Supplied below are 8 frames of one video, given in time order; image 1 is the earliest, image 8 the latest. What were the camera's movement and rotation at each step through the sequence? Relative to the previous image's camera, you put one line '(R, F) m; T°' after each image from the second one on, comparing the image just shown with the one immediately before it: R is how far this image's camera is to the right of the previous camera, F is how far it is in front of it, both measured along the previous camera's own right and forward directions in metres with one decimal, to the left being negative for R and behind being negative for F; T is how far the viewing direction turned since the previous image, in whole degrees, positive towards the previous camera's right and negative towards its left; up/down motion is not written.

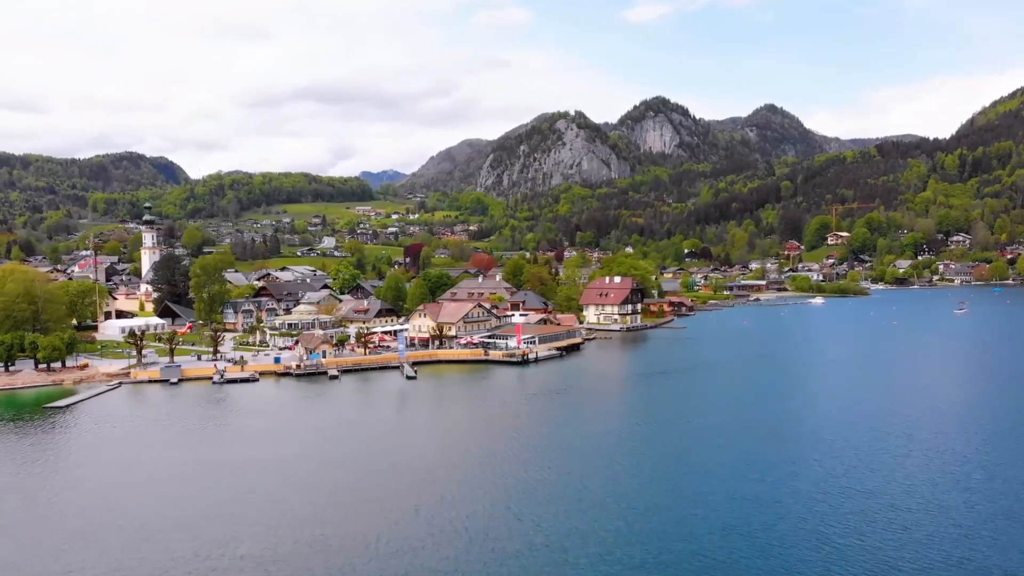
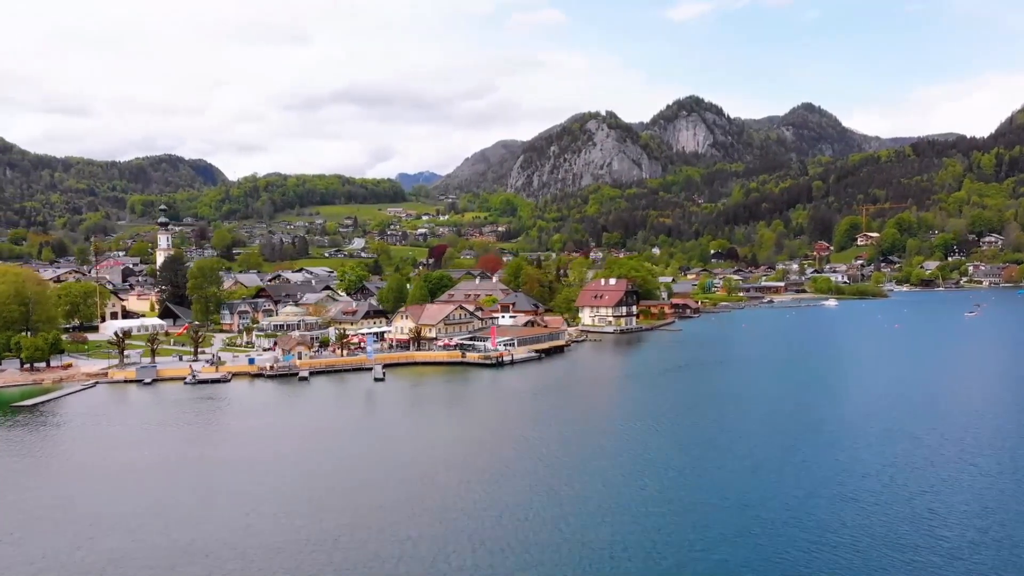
(+2.0, +0.1) m; -2°
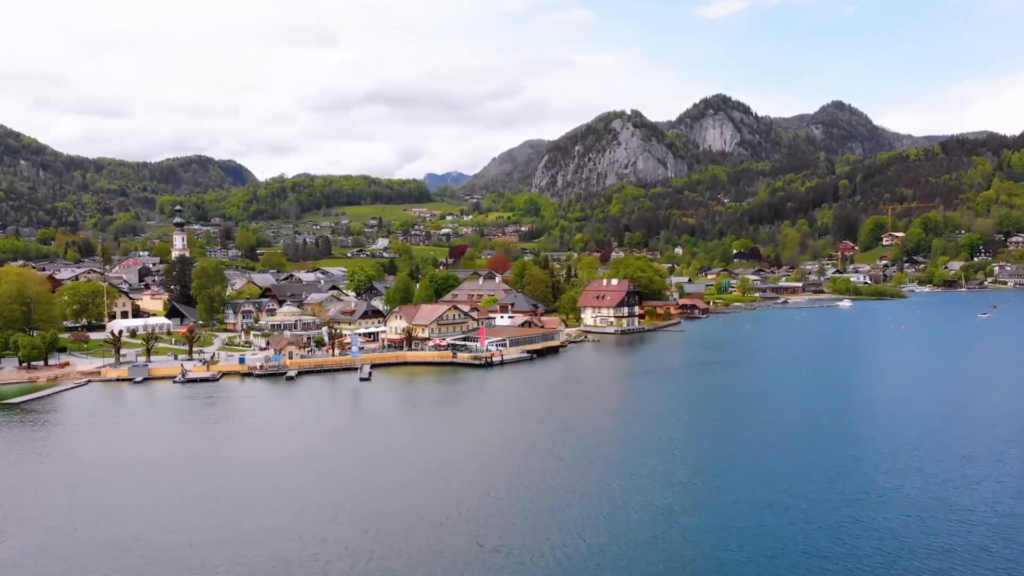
(+1.2, 0.0) m; -2°
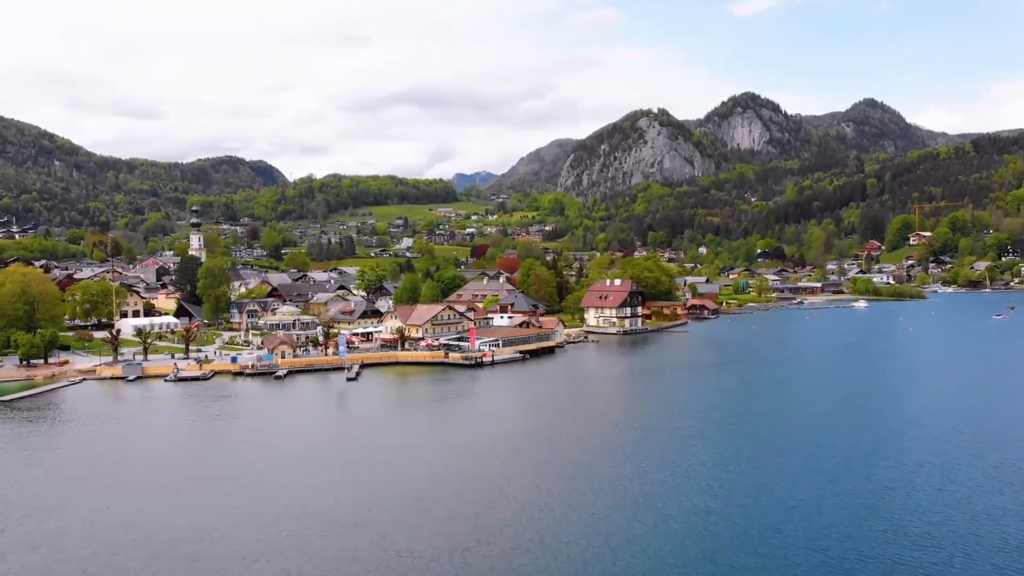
(+1.2, 0.0) m; -2°
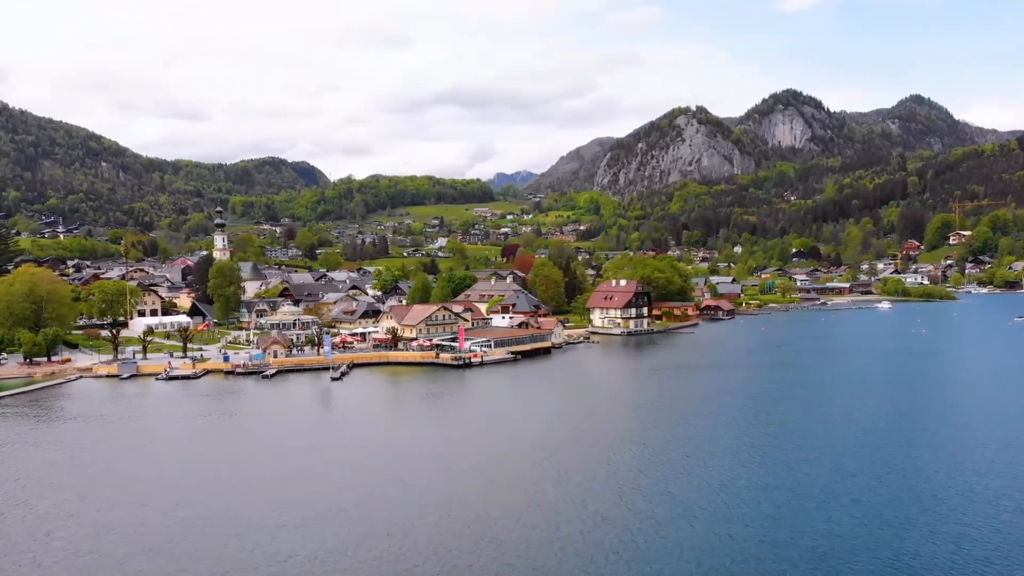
(+1.6, 0.0) m; -2°
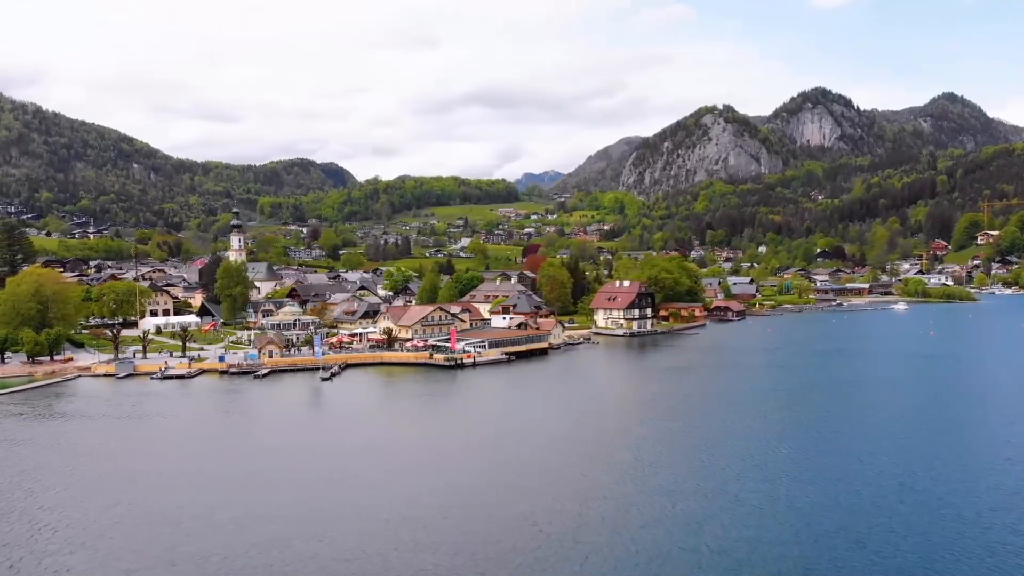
(+1.1, 0.0) m; -2°
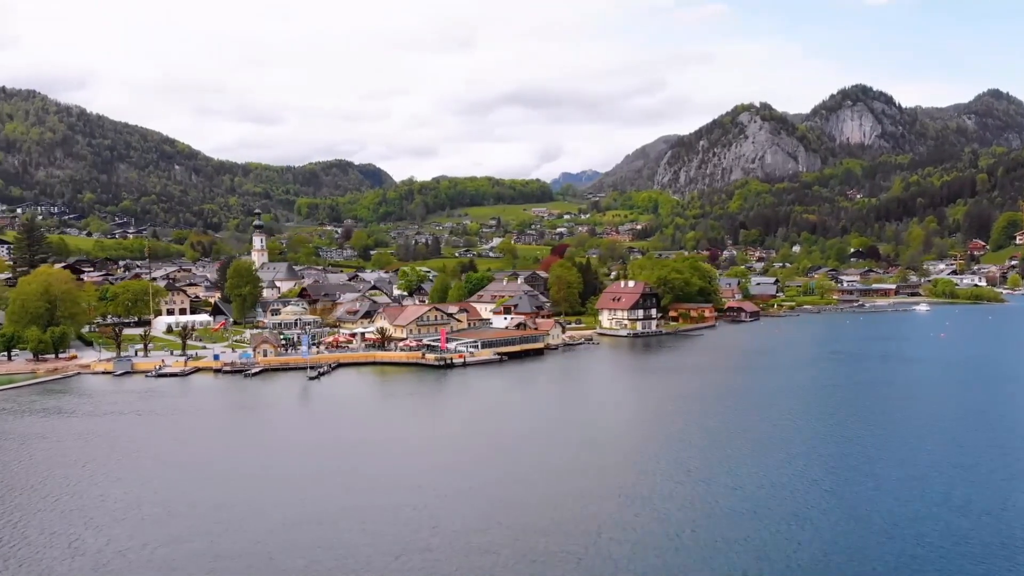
(+1.5, 0.0) m; -2°
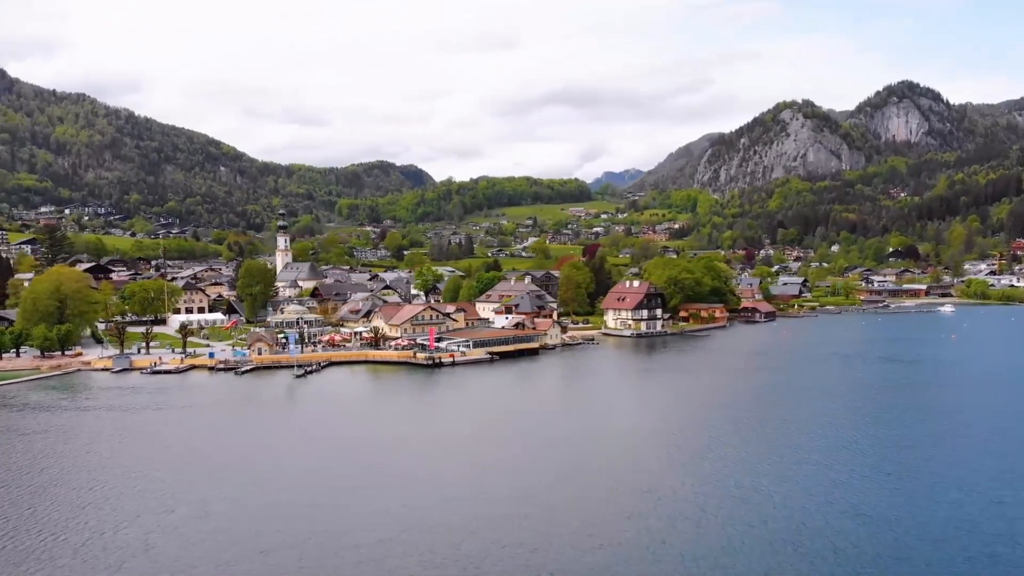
(+1.7, 0.0) m; -2°
